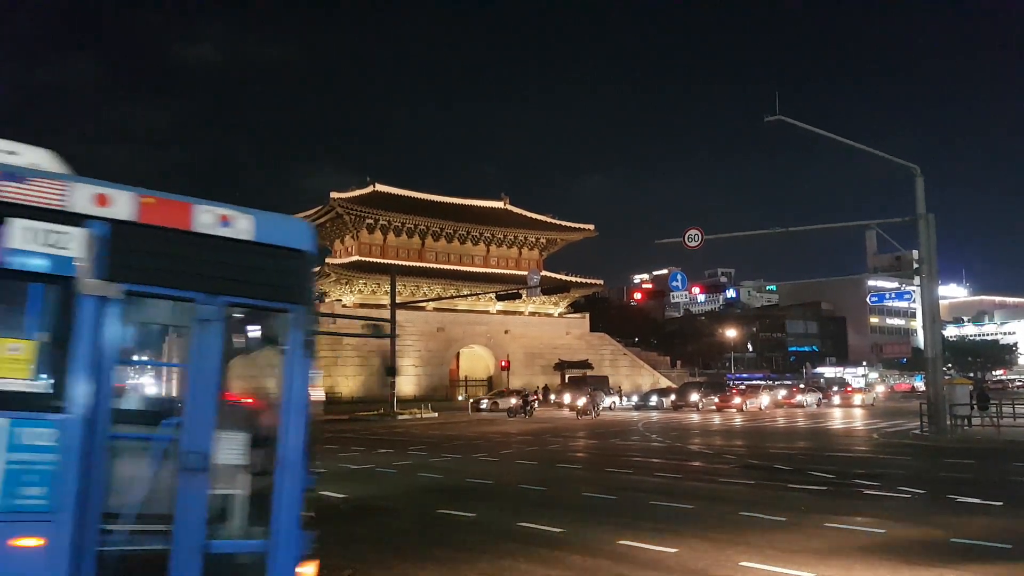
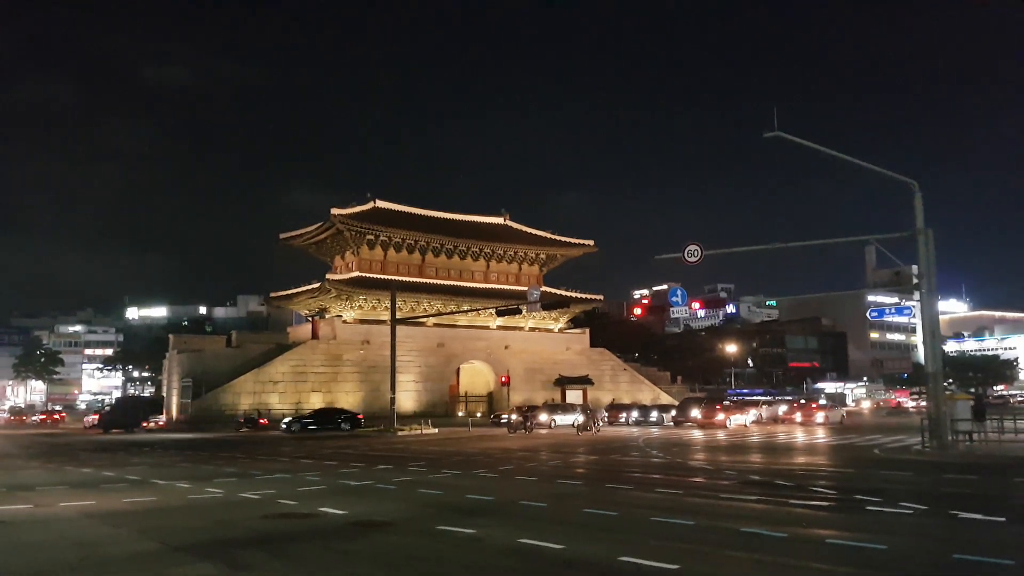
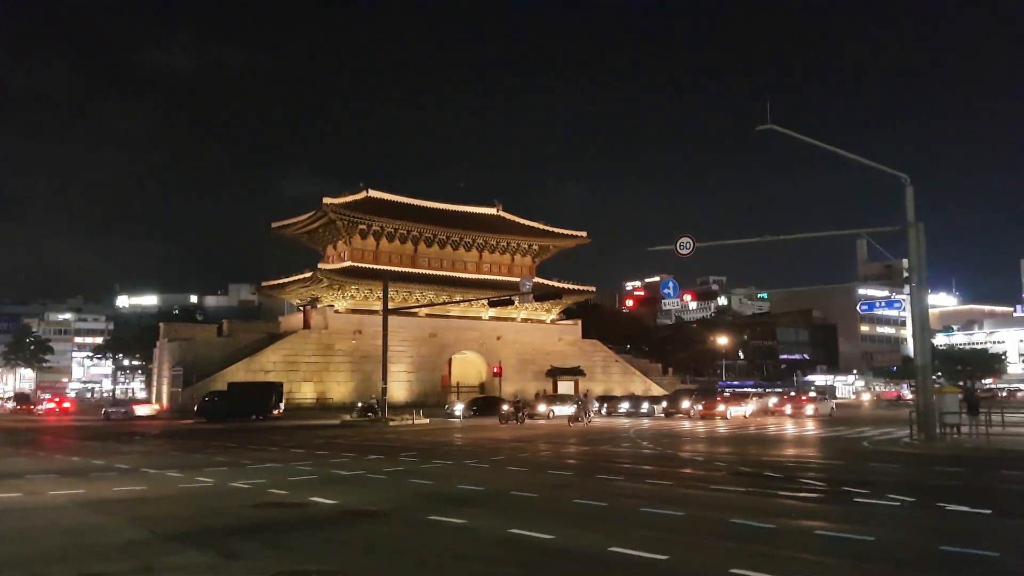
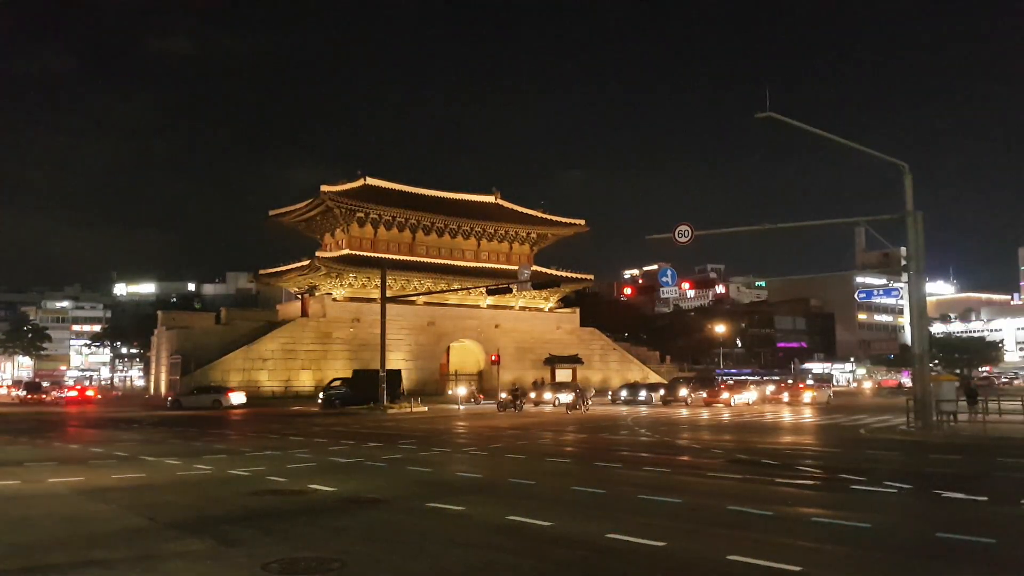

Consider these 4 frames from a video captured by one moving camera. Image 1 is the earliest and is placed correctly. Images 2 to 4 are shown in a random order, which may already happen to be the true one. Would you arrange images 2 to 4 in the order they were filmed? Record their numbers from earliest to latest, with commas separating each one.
4, 3, 2
